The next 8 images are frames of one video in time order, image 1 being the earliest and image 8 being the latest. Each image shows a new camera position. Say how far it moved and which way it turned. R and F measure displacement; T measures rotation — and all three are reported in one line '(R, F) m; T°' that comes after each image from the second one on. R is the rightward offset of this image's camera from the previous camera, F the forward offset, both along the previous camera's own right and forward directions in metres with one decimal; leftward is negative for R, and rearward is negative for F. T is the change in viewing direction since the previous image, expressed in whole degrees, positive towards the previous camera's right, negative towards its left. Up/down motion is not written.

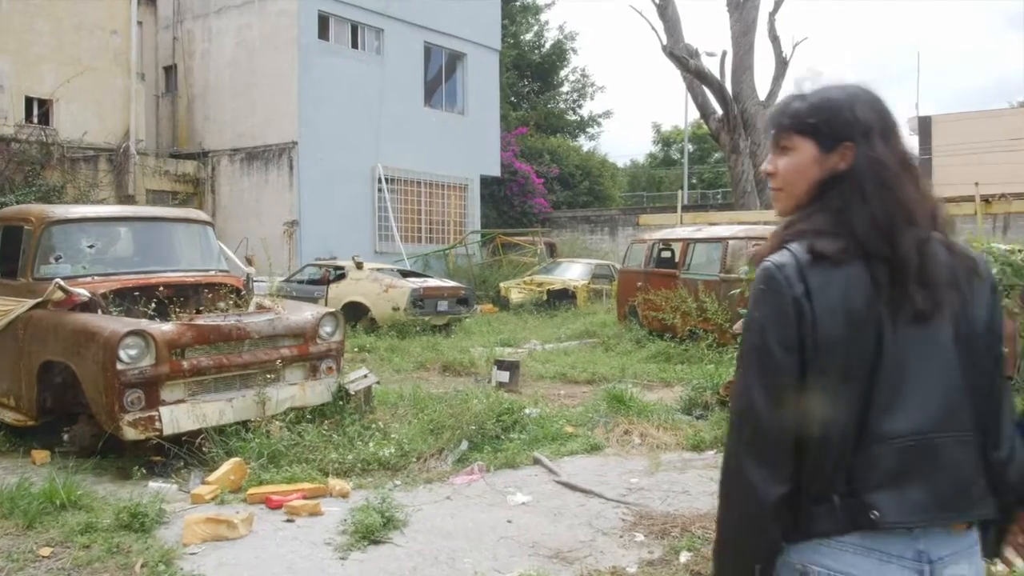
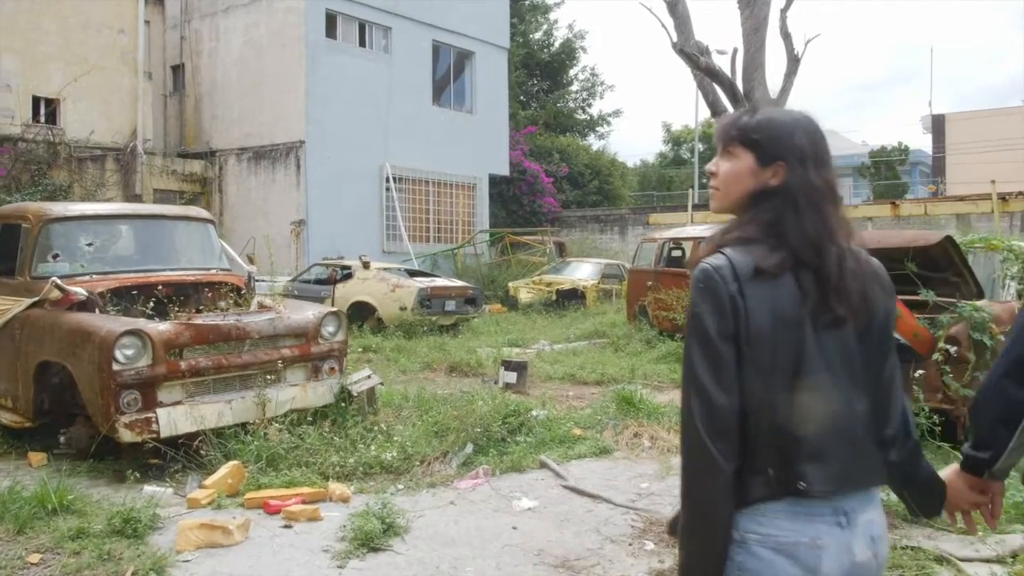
(0.0, +0.1) m; -1°
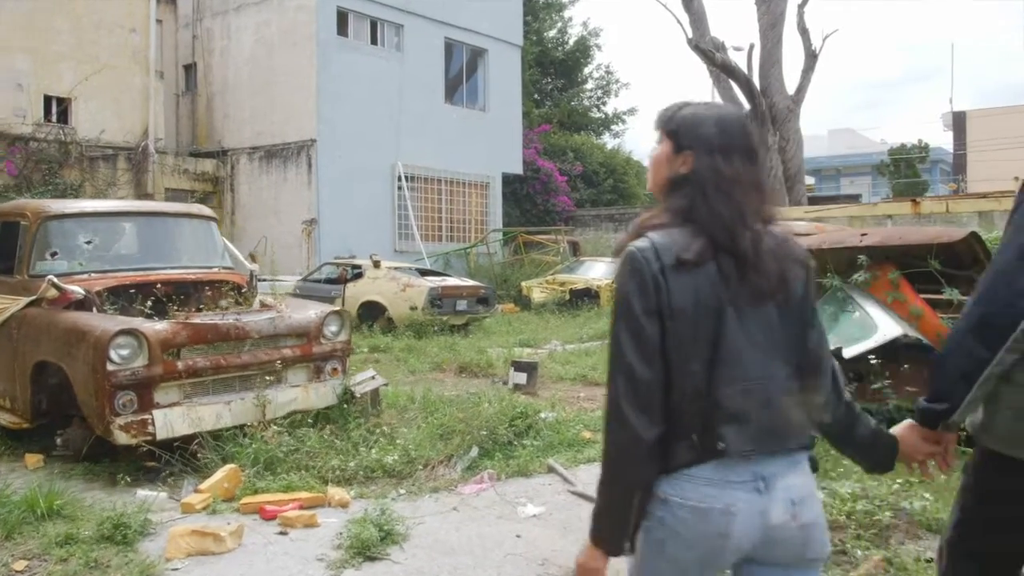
(+0.1, +0.2) m; -1°
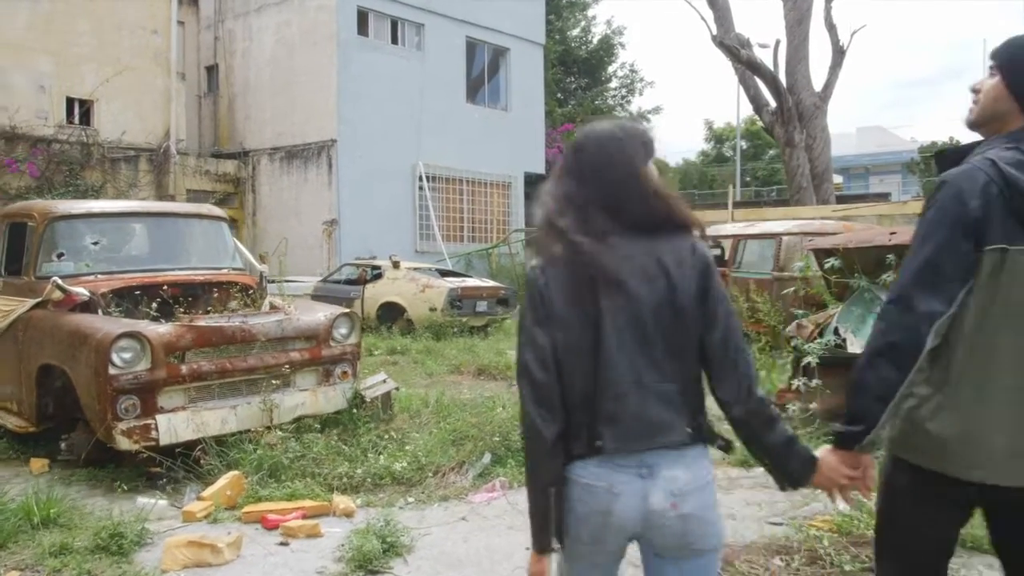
(+0.1, +0.2) m; -2°
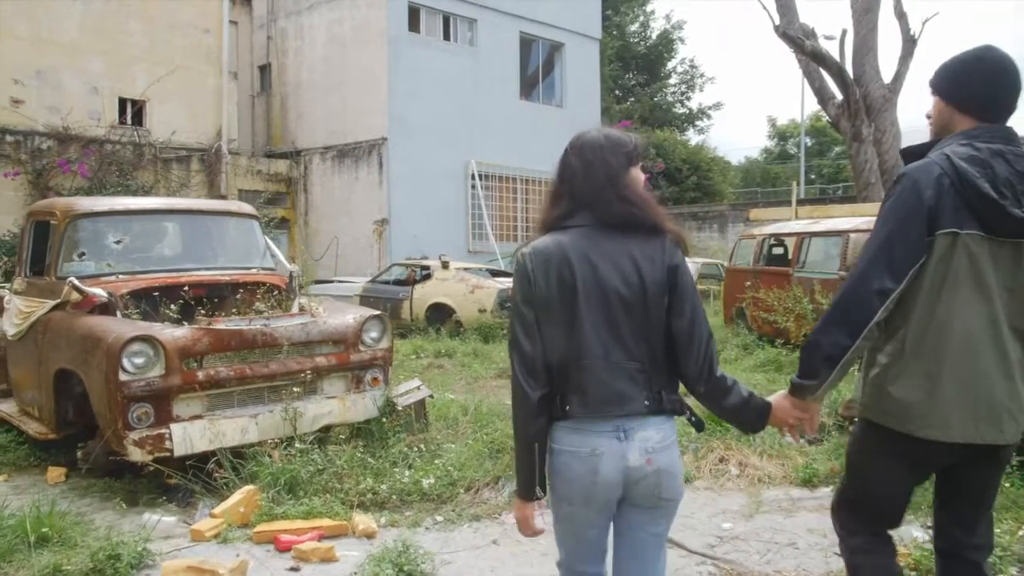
(+0.1, +0.4) m; -4°
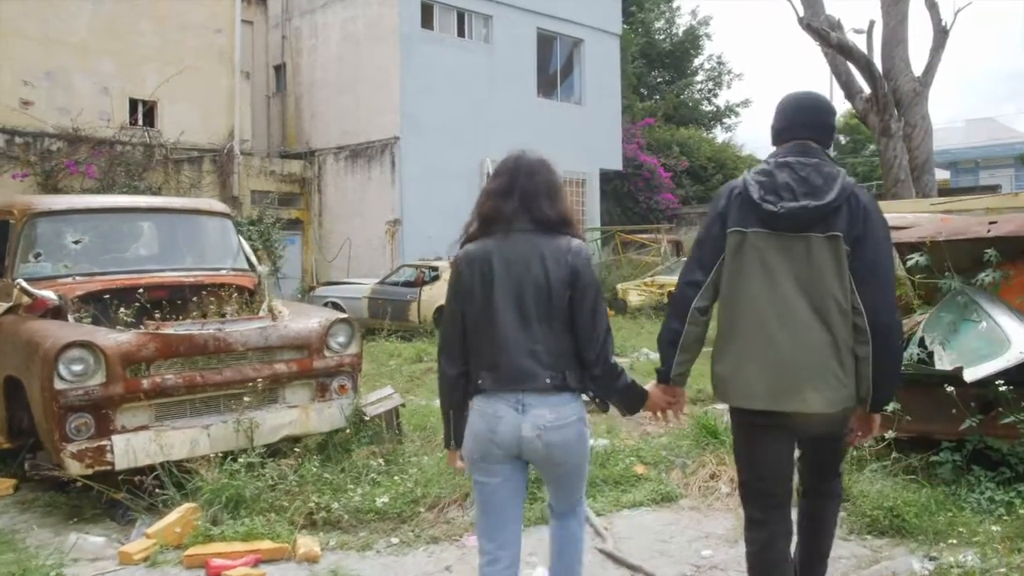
(+0.3, +0.4) m; -2°
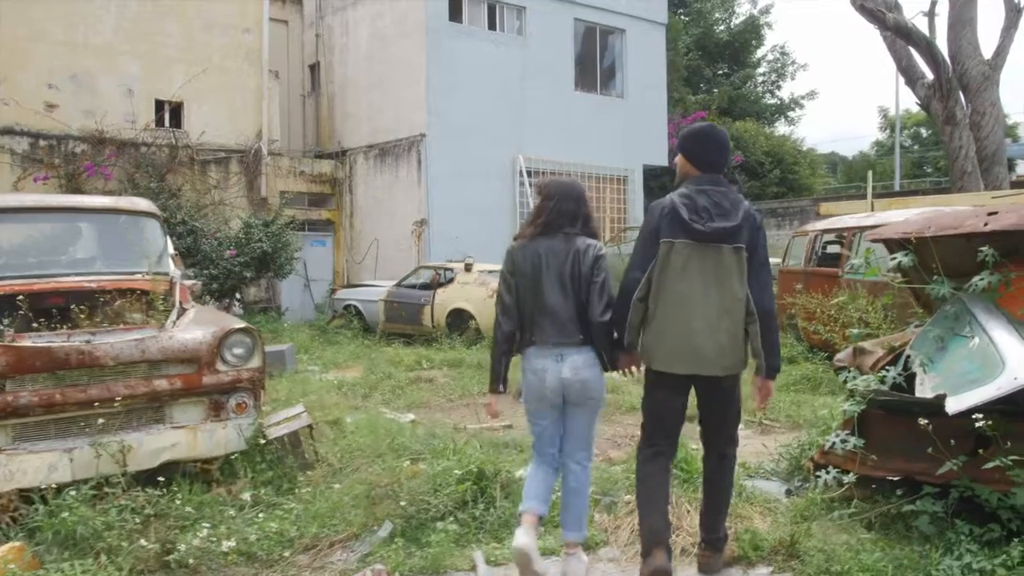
(+0.8, +0.7) m; -5°
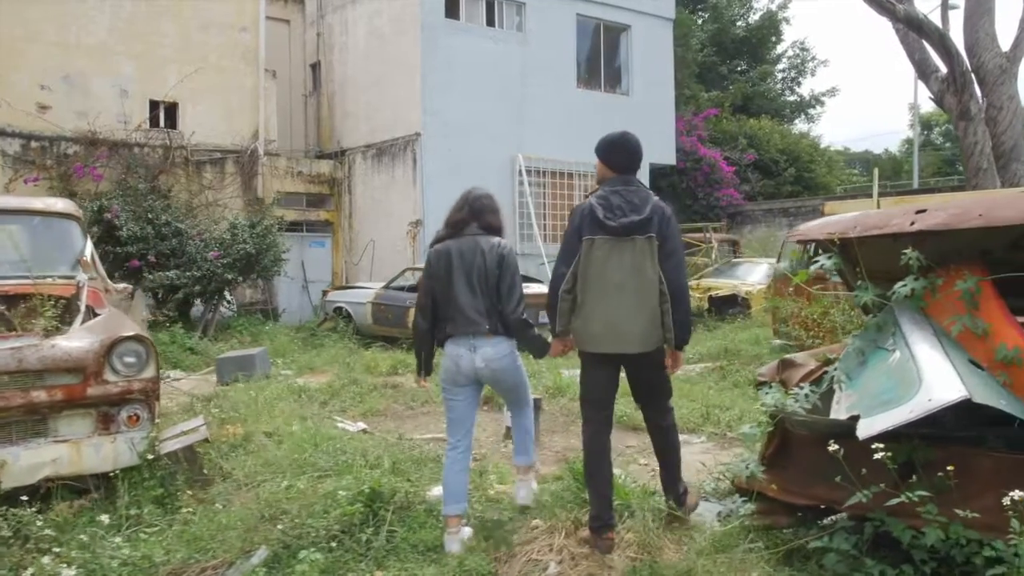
(+0.6, +0.3) m; -2°
